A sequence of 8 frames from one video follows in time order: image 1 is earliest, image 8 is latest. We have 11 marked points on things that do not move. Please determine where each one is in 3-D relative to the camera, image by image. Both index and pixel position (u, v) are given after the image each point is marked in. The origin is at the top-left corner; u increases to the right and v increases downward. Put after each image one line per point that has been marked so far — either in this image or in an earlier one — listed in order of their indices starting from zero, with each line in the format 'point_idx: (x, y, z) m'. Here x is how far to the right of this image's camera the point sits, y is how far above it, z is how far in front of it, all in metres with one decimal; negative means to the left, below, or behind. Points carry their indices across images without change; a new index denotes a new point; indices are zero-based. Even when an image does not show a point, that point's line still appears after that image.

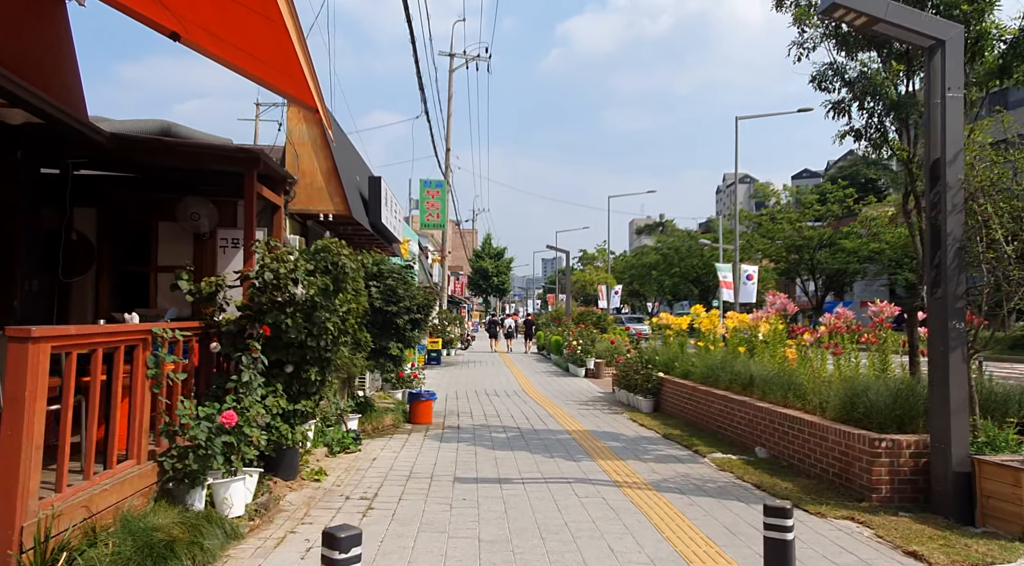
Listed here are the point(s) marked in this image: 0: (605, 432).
0: (+1.3, -2.2, +11.4) m
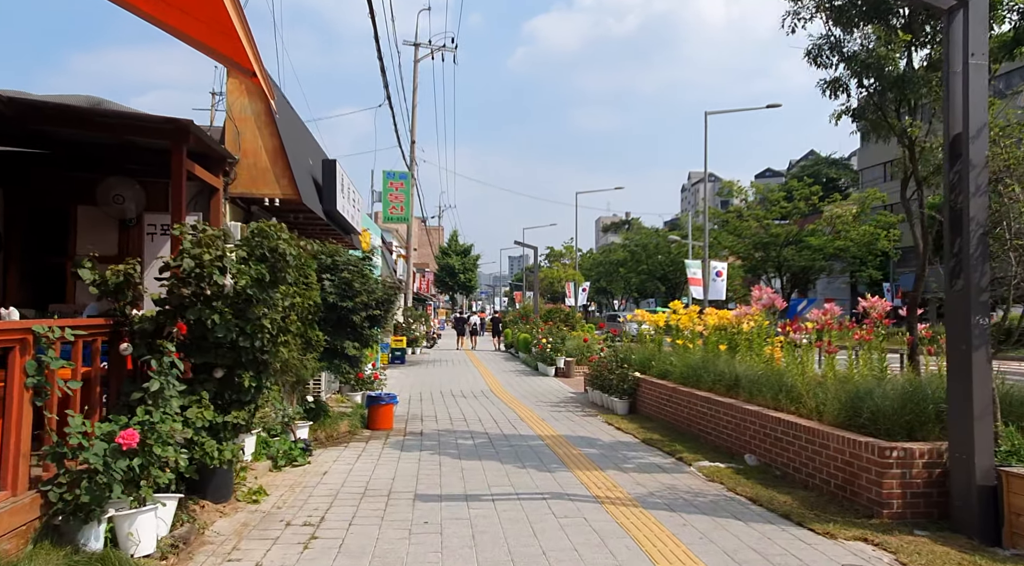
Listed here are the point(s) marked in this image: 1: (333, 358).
0: (+0.9, -2.1, +10.6) m
1: (-2.2, -0.9, +9.7) m
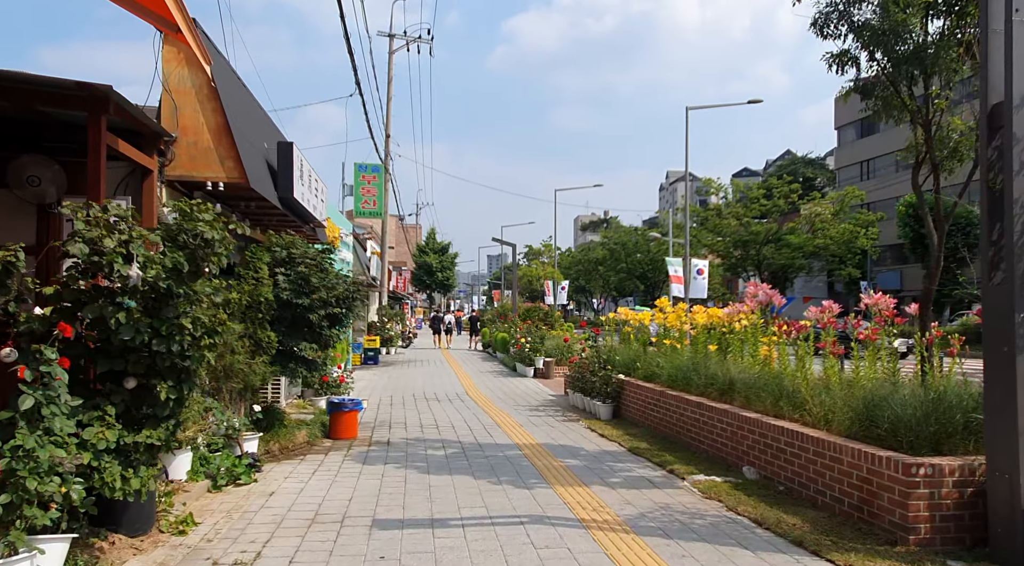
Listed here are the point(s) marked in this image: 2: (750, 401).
0: (+0.6, -2.0, +9.7) m
1: (-2.5, -0.9, +8.8) m
2: (+2.6, -1.3, +8.6) m
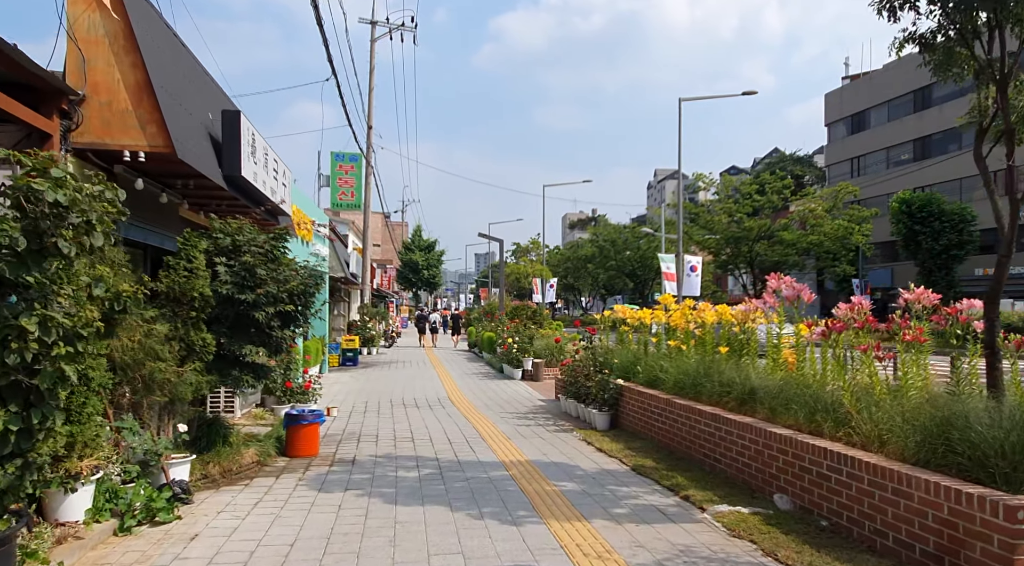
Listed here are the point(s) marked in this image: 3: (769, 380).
0: (+0.4, -1.9, +8.4) m
1: (-2.6, -0.8, +7.4) m
2: (+2.4, -1.2, +7.3) m
3: (+2.6, -1.0, +7.9) m
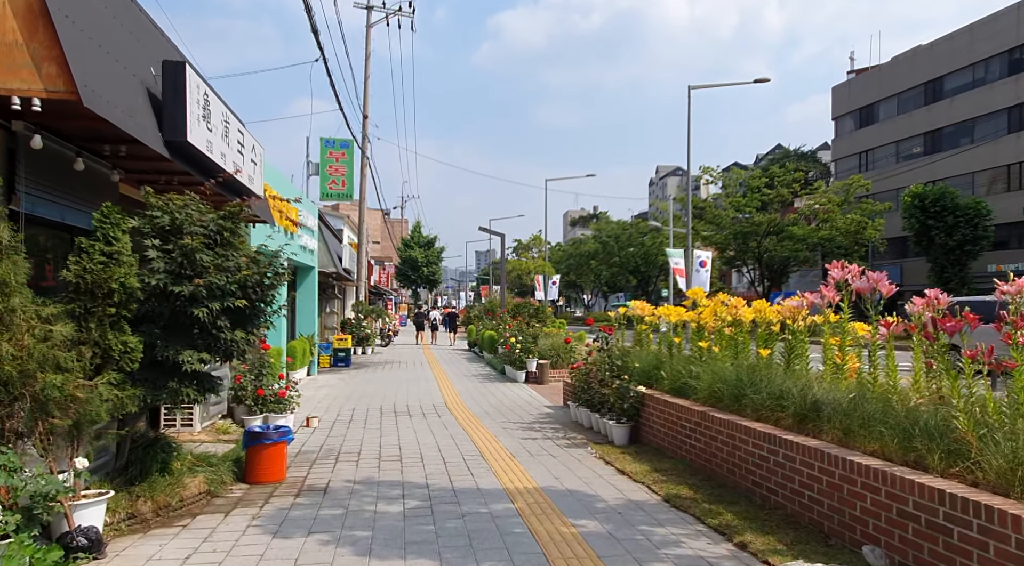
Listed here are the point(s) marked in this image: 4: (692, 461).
0: (+0.5, -1.9, +6.9) m
1: (-2.6, -0.7, +5.9) m
2: (+2.5, -1.1, +5.8) m
3: (+2.6, -0.9, +6.4) m
4: (+1.8, -1.8, +7.8) m
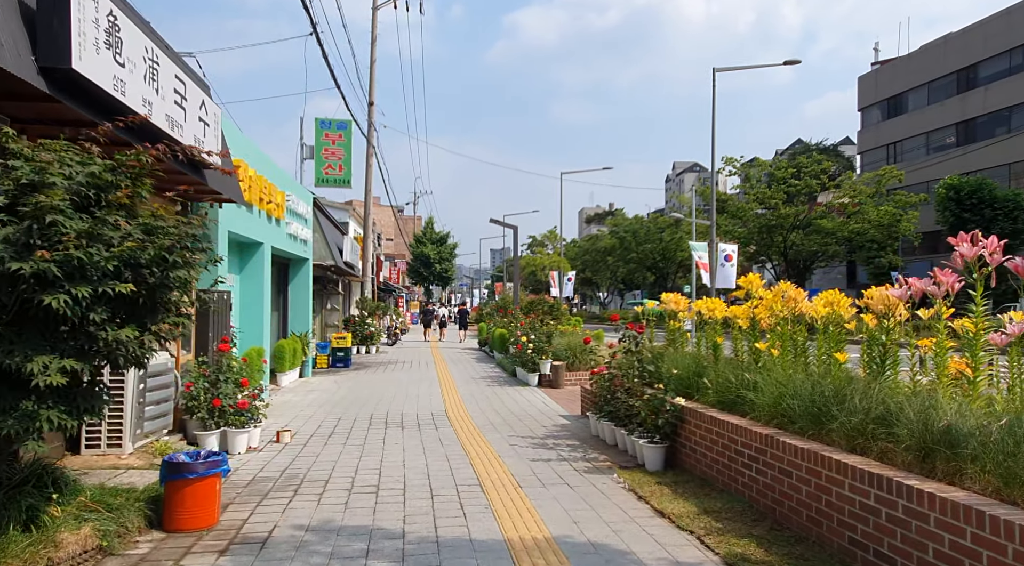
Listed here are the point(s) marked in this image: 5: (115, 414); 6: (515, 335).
0: (+0.5, -1.7, +5.1) m
1: (-2.6, -0.6, +4.1) m
2: (+2.5, -1.0, +3.9) m
3: (+2.6, -0.8, +4.5) m
4: (+1.8, -1.6, +6.0) m
5: (-3.7, -1.2, +7.3) m
6: (+0.1, -1.3, +19.7) m
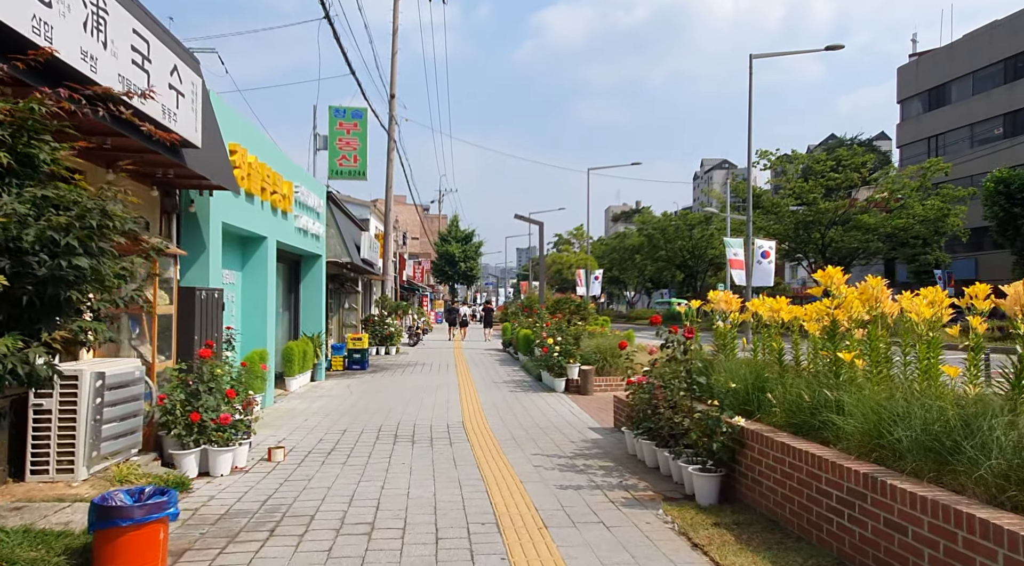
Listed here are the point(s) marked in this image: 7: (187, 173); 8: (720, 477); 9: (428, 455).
0: (+0.6, -1.7, +3.8) m
1: (-2.5, -0.6, +3.0) m
2: (+2.5, -1.0, +2.6) m
3: (+2.7, -0.7, +3.1) m
4: (+2.0, -1.6, +4.6) m
5: (-3.5, -1.2, +6.2) m
6: (+0.7, -1.2, +18.5) m
7: (-3.4, +1.2, +8.3) m
8: (+1.7, -1.6, +6.4) m
9: (-0.9, -1.9, +8.9) m
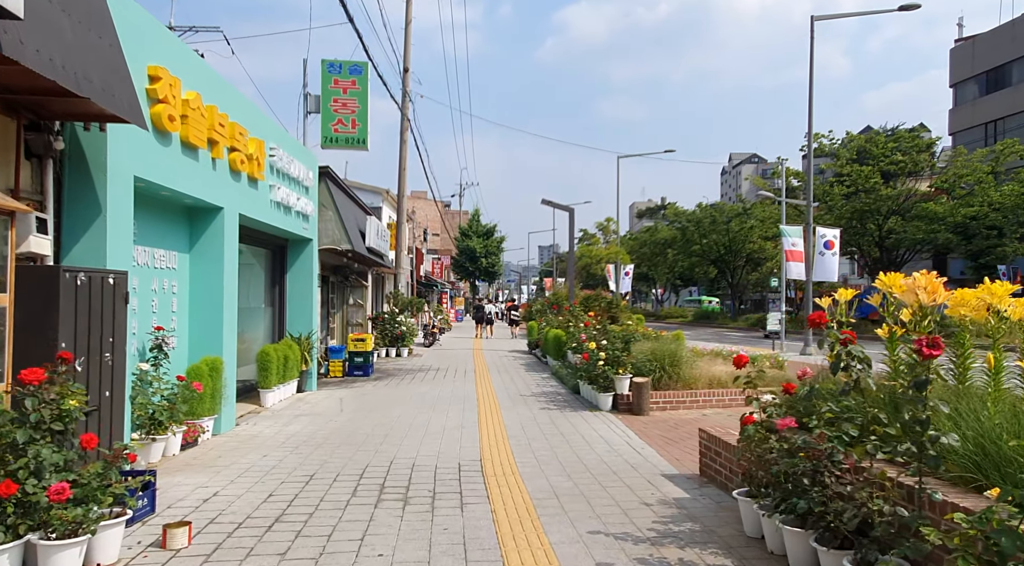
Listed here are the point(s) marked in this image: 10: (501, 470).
0: (+0.8, -1.6, +0.5) m
1: (-2.3, -0.4, -0.3) m
2: (+2.7, -0.8, -0.8) m
3: (+2.9, -0.6, -0.2) m
4: (+2.2, -1.5, +1.3) m
5: (-3.3, -1.0, +3.0) m
6: (+1.3, -1.1, +15.1) m
7: (-3.1, +1.3, +5.1) m
8: (+2.0, -1.4, +3.1) m
9: (-0.6, -1.8, +5.7) m
10: (-0.1, -1.8, +7.7) m
